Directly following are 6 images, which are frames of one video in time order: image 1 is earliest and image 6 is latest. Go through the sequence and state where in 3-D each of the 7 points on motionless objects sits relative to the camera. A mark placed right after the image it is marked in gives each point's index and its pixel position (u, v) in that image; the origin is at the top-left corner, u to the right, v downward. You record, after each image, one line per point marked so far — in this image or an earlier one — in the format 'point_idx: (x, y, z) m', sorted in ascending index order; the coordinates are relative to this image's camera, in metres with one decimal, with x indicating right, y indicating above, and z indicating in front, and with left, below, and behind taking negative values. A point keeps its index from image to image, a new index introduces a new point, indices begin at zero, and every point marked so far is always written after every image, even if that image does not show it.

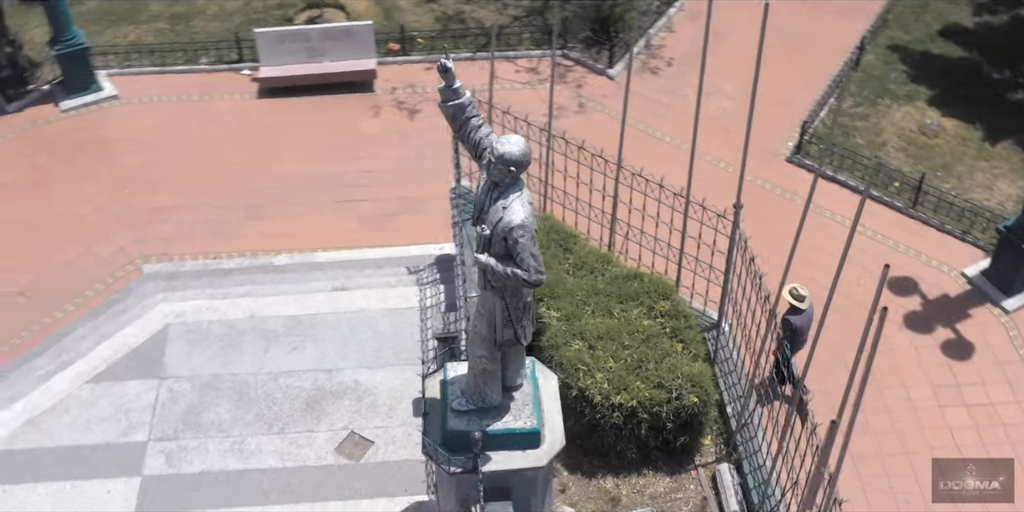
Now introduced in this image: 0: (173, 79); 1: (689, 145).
0: (-3.4, +1.8, +11.6) m
1: (+1.6, +1.0, +10.9) m
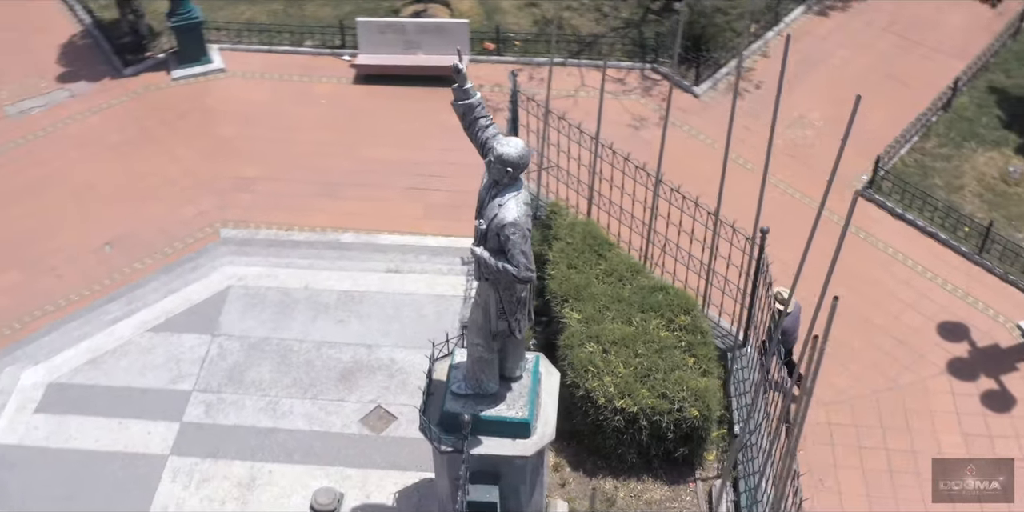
0: (-2.4, +2.1, +12.3) m
1: (+2.3, +0.8, +11.0) m
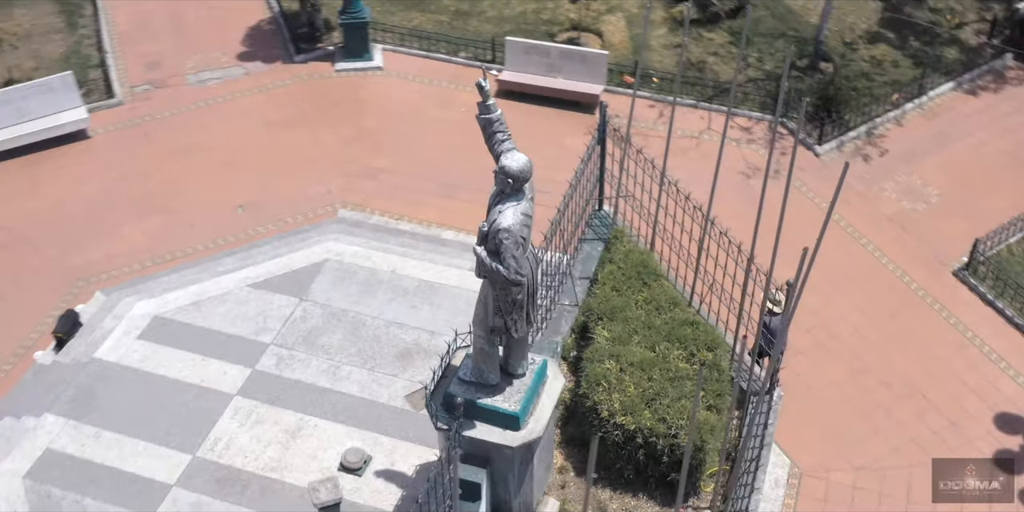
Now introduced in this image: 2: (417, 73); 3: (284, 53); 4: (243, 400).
0: (-0.9, +2.2, +13.3) m
1: (+3.3, +0.2, +11.1) m
2: (-1.0, +2.1, +13.1) m
3: (-2.6, +2.3, +13.5) m
4: (-2.1, -1.1, +9.0) m
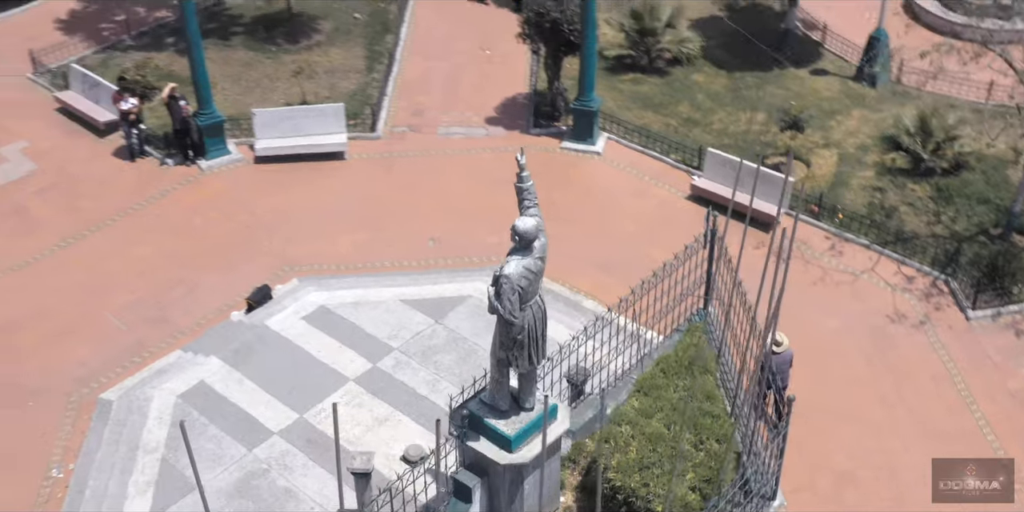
0: (+1.7, +1.2, +14.7) m
1: (+4.4, -1.4, +11.3) m
2: (+1.5, +1.1, +14.6) m
3: (+0.2, +1.7, +15.4) m
4: (-1.5, -1.2, +10.8) m
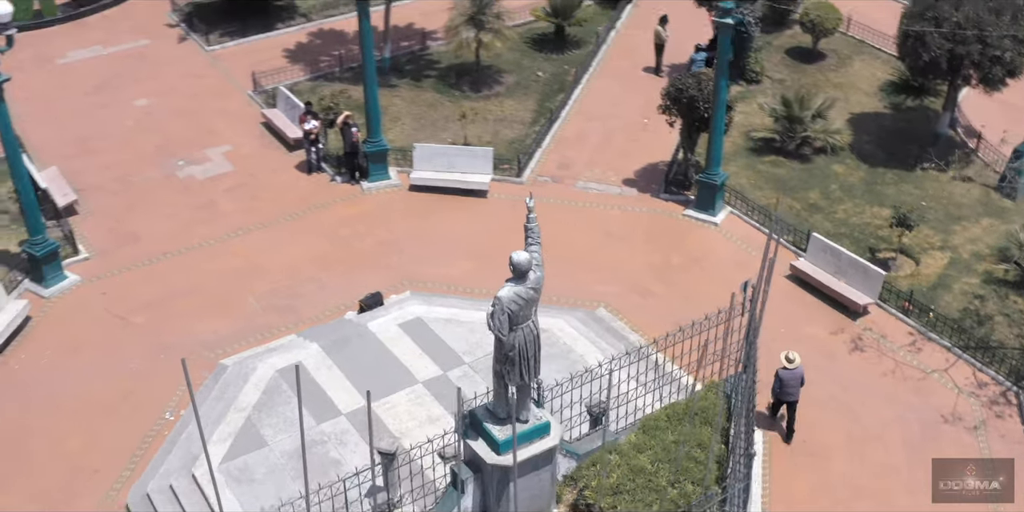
0: (+3.3, +0.3, +15.5) m
1: (+4.8, -2.5, +11.5) m
2: (+3.1, +0.2, +15.5) m
3: (+2.0, +1.0, +16.6) m
4: (-1.0, -1.4, +12.4) m
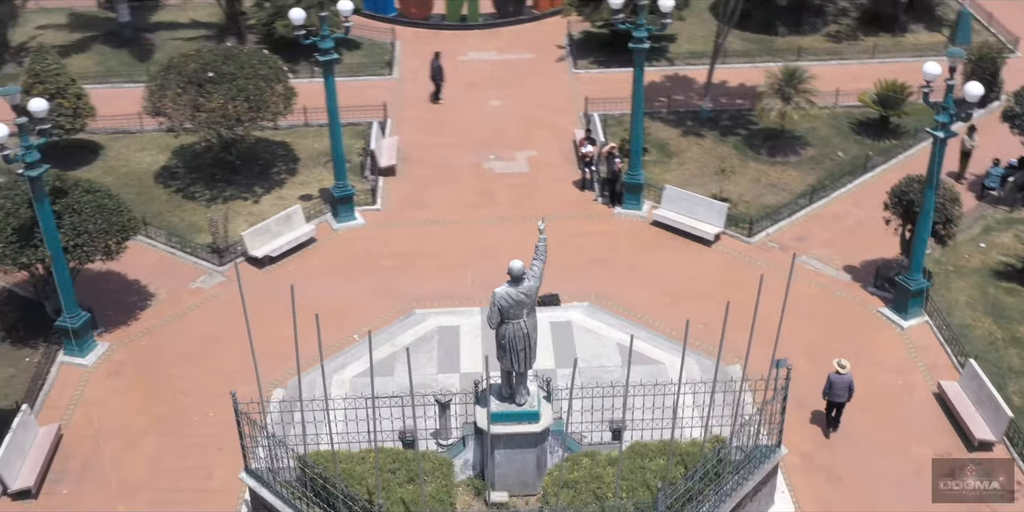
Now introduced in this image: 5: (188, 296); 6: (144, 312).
0: (+5.7, -1.3, +15.6) m
1: (+4.5, -3.9, +11.4) m
2: (+5.5, -1.2, +15.7) m
3: (+5.2, -0.4, +17.1) m
4: (+0.2, -1.5, +14.7) m
5: (-4.7, -0.6, +17.0) m
6: (-5.2, -0.8, +16.6) m
